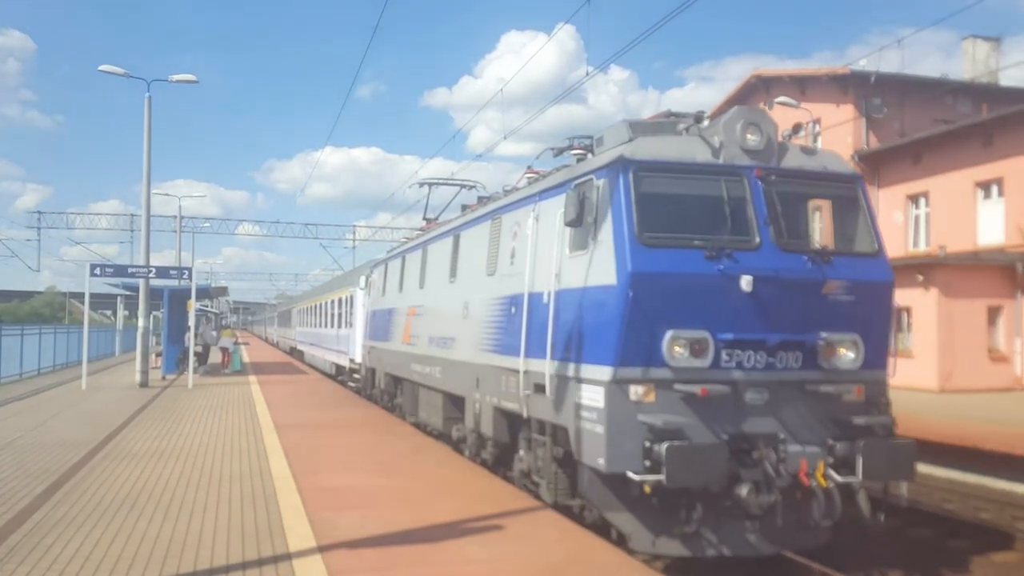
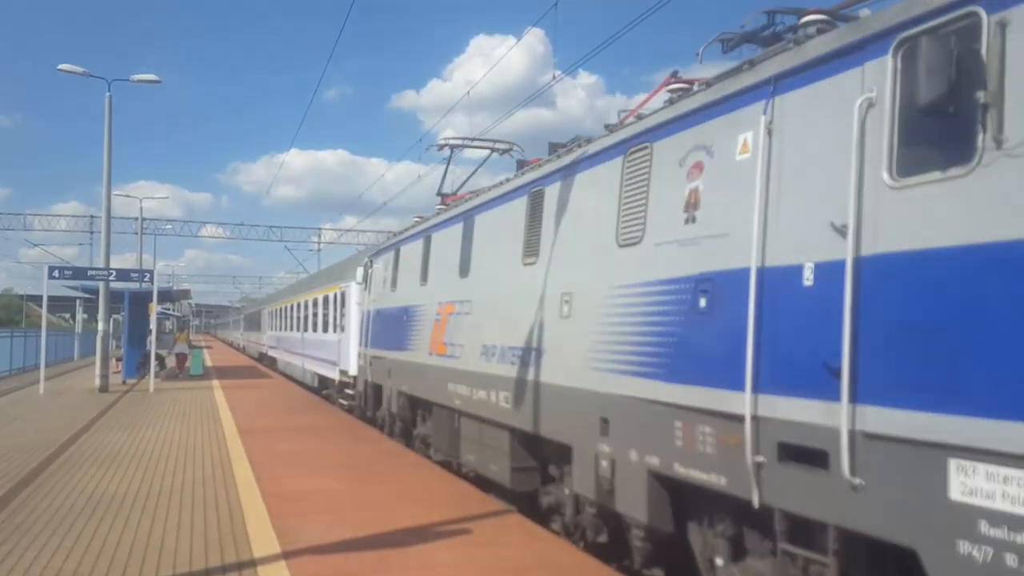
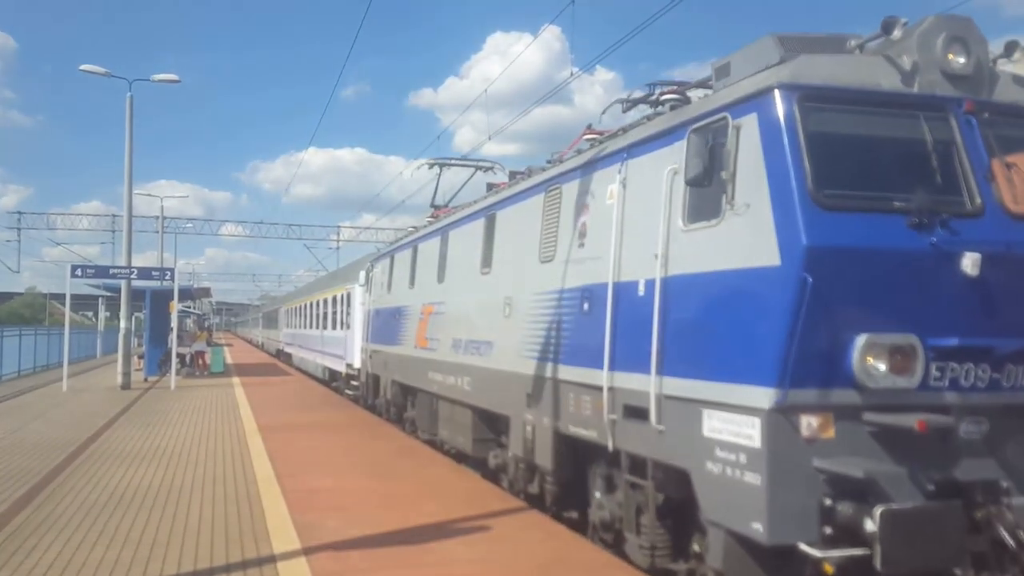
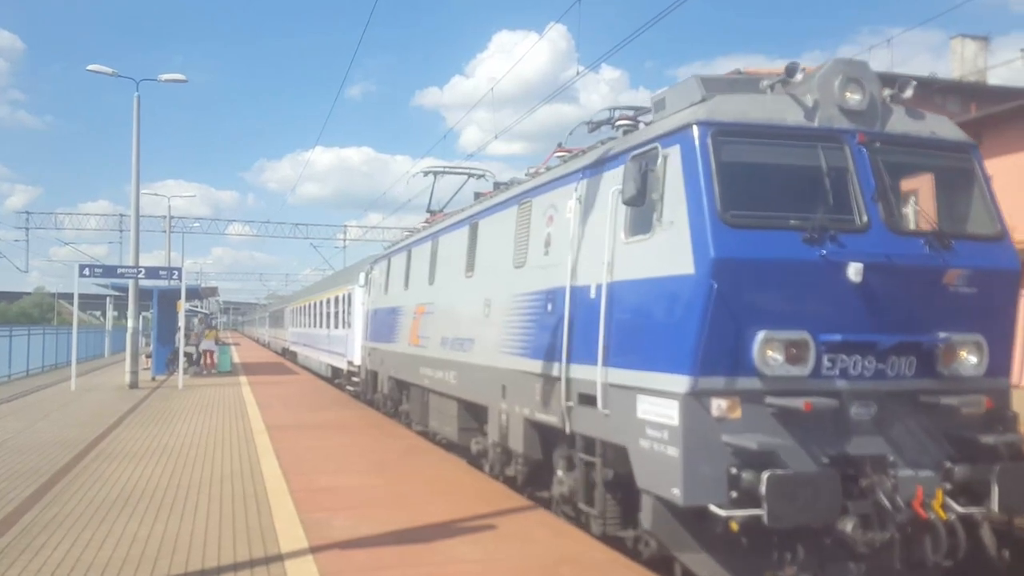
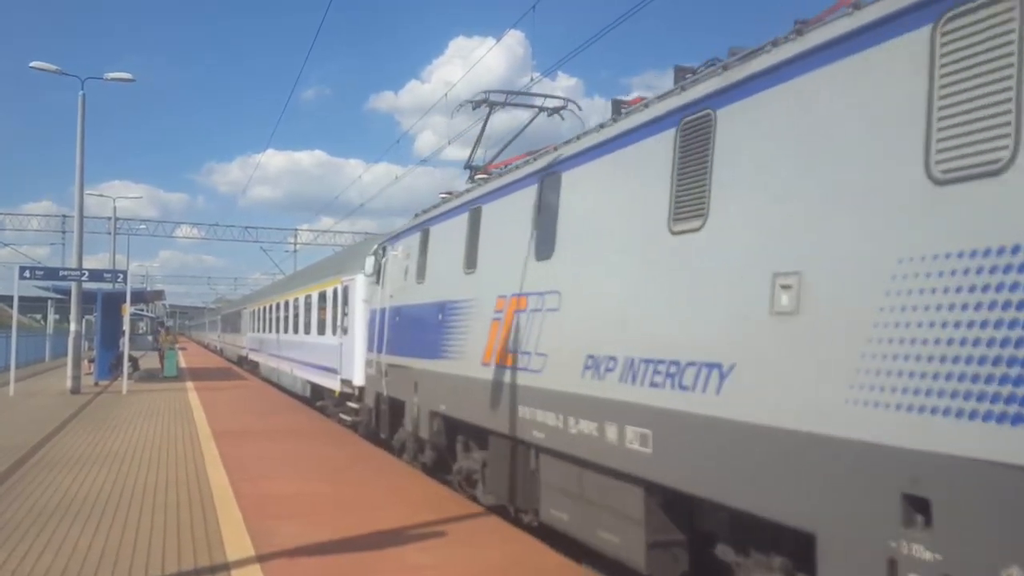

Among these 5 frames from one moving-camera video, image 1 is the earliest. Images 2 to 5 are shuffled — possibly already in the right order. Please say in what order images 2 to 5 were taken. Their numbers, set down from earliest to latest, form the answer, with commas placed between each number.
4, 3, 2, 5
